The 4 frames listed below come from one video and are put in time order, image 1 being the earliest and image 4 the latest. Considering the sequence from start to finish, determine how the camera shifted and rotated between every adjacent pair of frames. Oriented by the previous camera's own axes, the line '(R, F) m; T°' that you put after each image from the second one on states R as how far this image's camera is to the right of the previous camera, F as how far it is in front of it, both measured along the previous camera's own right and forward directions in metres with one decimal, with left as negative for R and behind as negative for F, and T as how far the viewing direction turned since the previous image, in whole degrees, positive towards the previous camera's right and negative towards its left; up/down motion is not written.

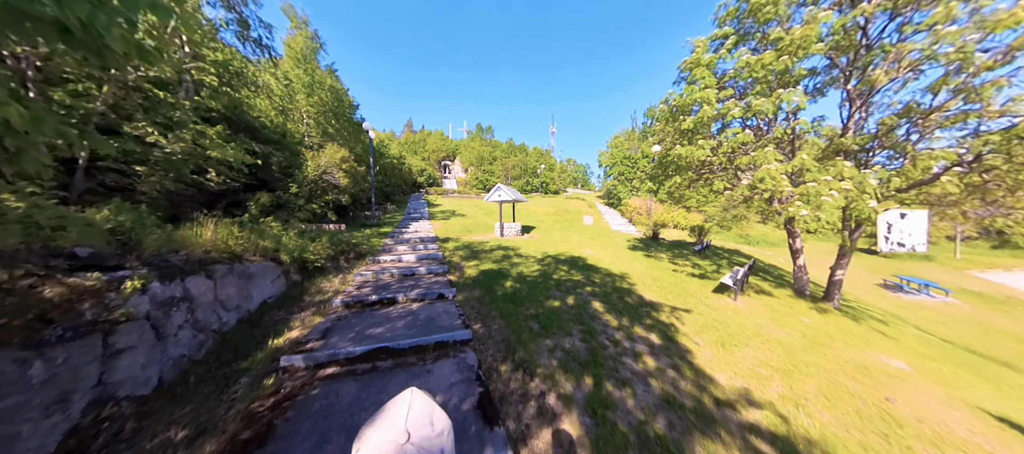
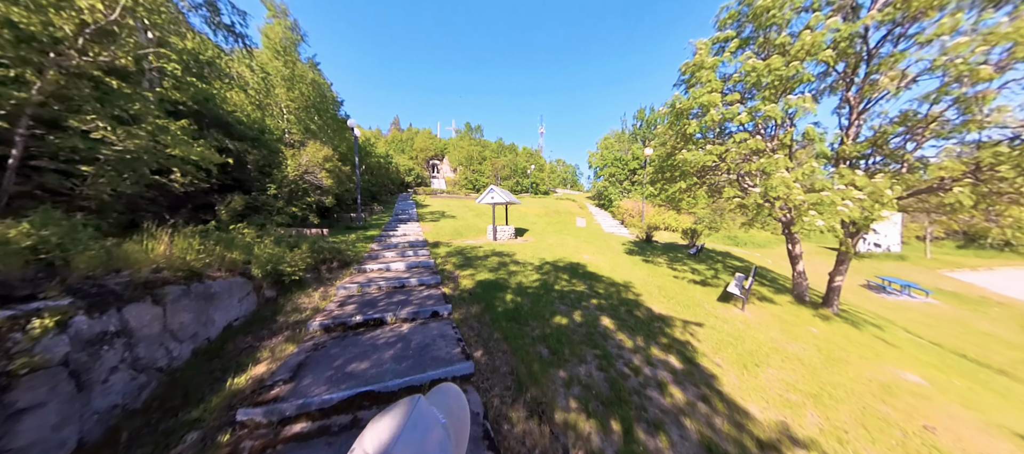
(-0.2, +0.4) m; +2°
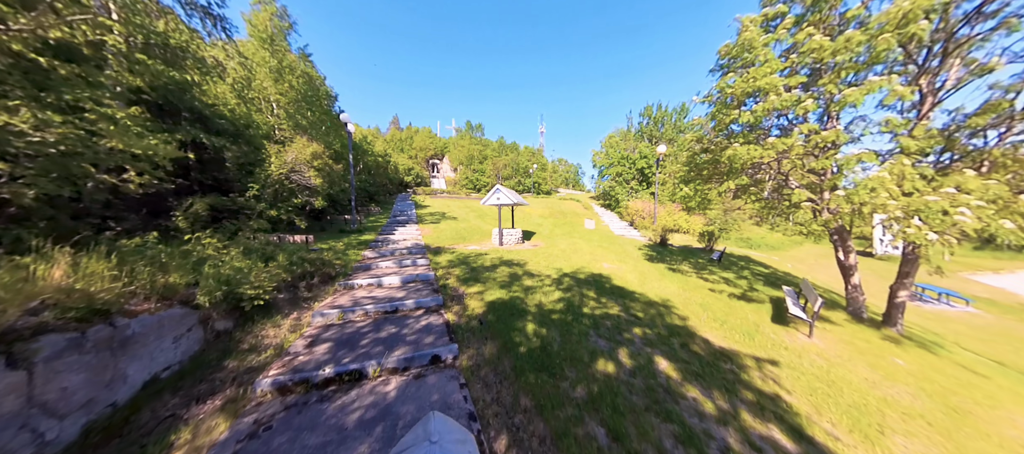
(-0.3, +0.9) m; 0°
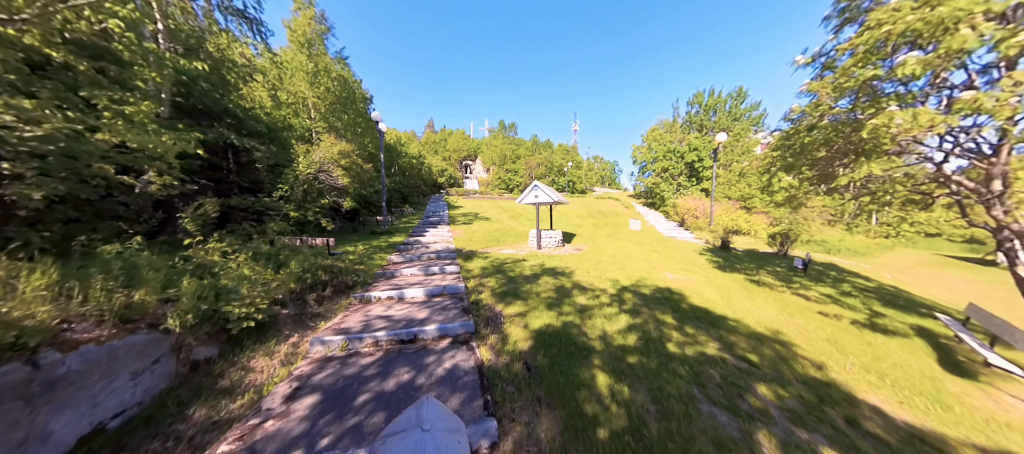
(-0.3, +1.0) m; -7°
